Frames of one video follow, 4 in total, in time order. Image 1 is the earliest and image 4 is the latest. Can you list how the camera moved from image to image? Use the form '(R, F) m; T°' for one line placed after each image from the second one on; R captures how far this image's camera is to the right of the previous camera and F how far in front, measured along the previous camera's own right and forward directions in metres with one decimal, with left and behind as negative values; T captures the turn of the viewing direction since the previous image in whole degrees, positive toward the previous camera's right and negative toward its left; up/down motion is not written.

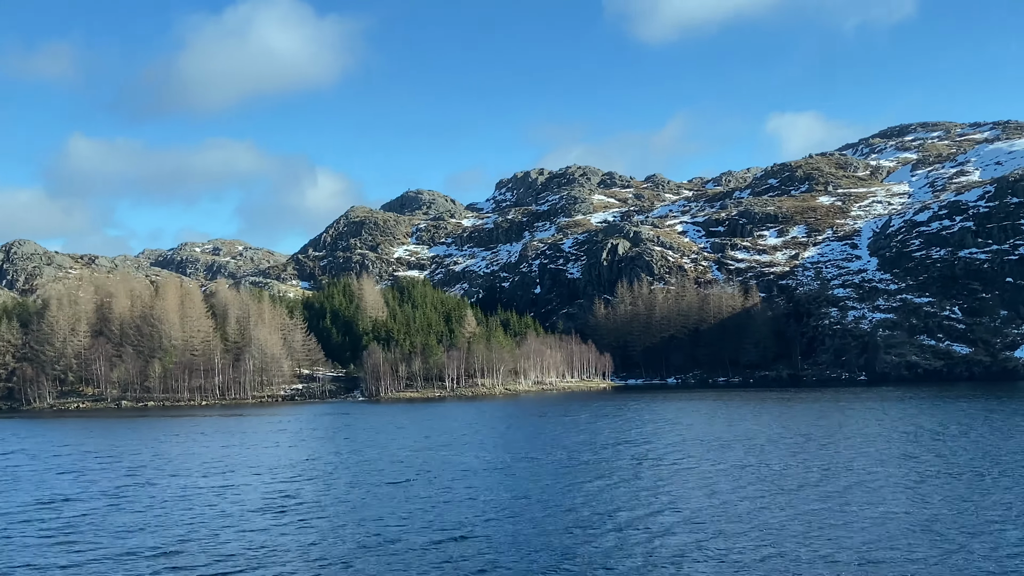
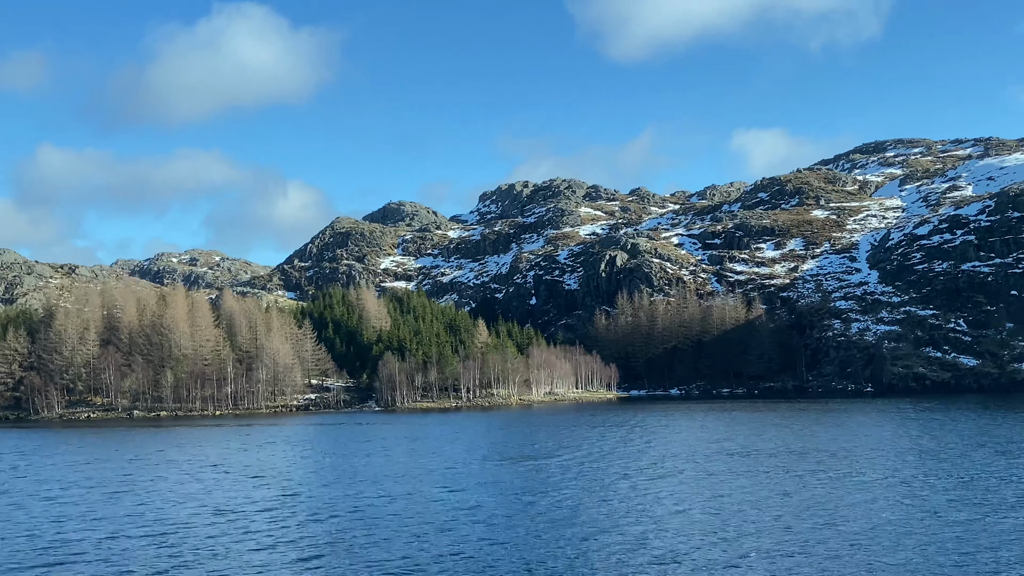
(-5.7, -0.2) m; +4°
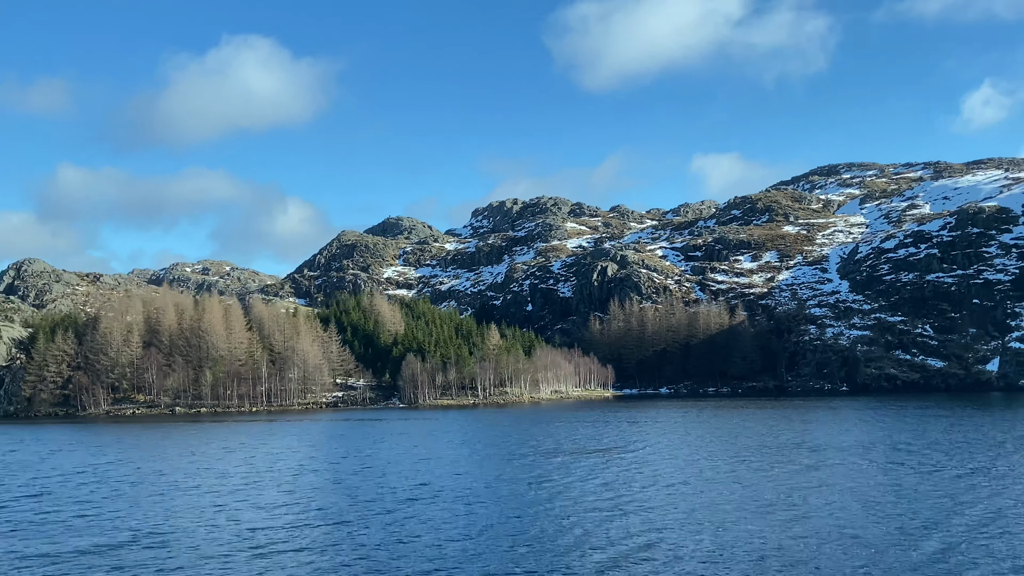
(-4.5, -7.9) m; +3°
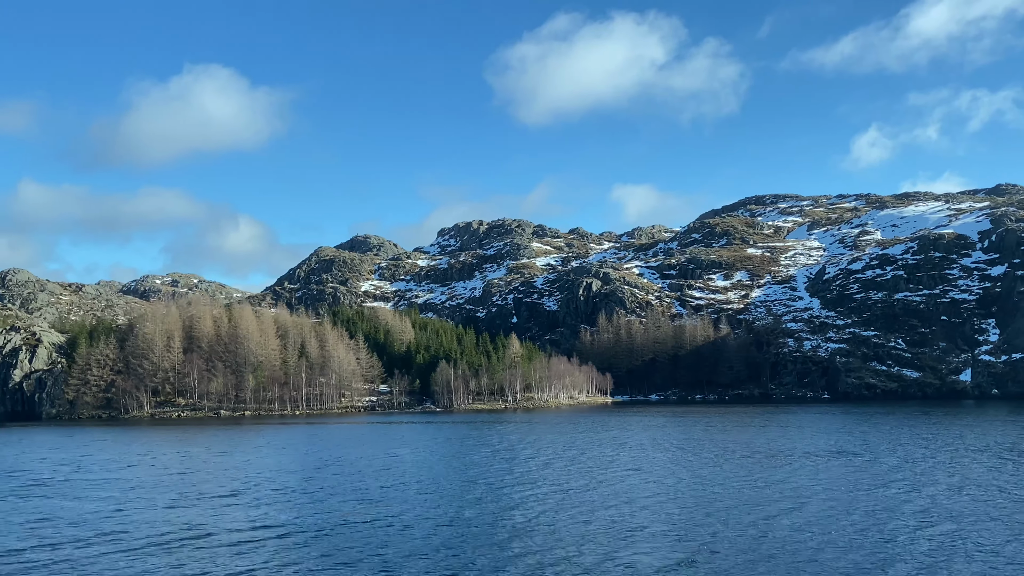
(-15.3, -5.3) m; +9°
